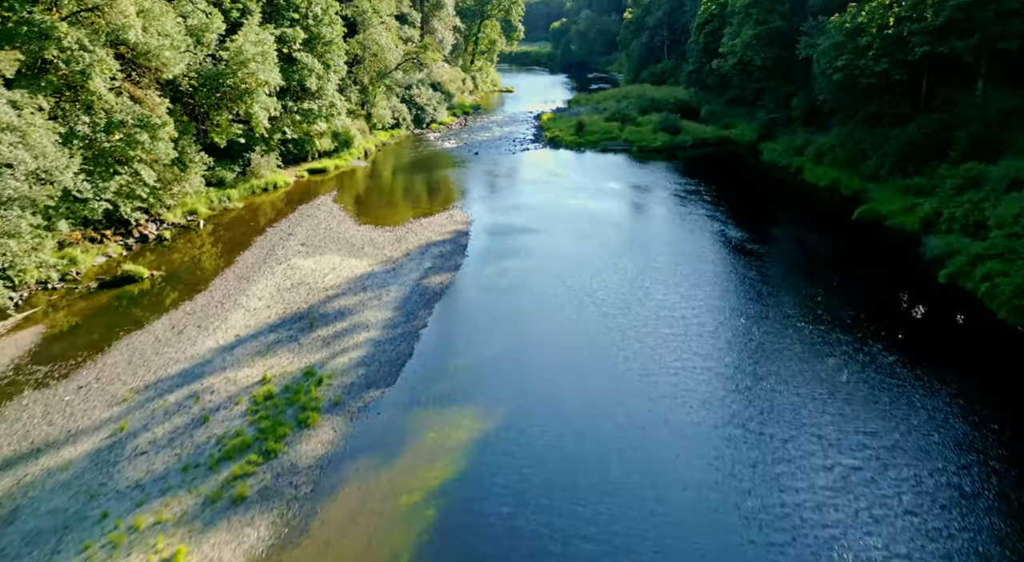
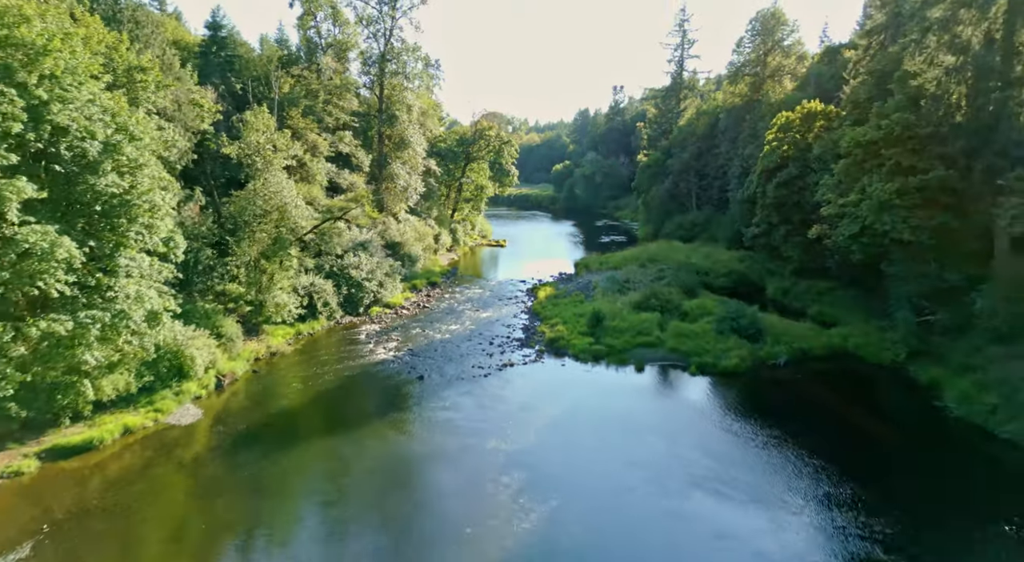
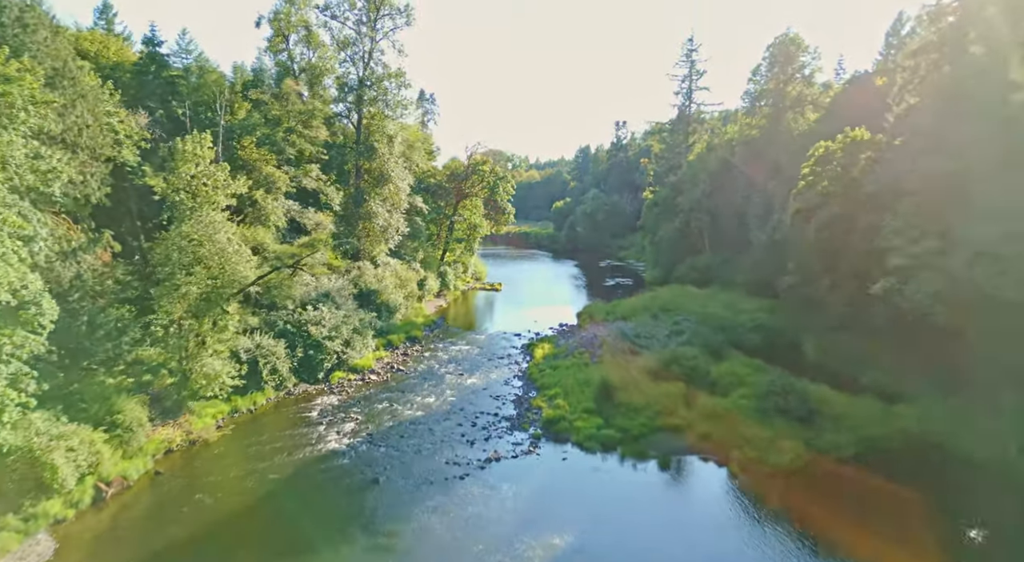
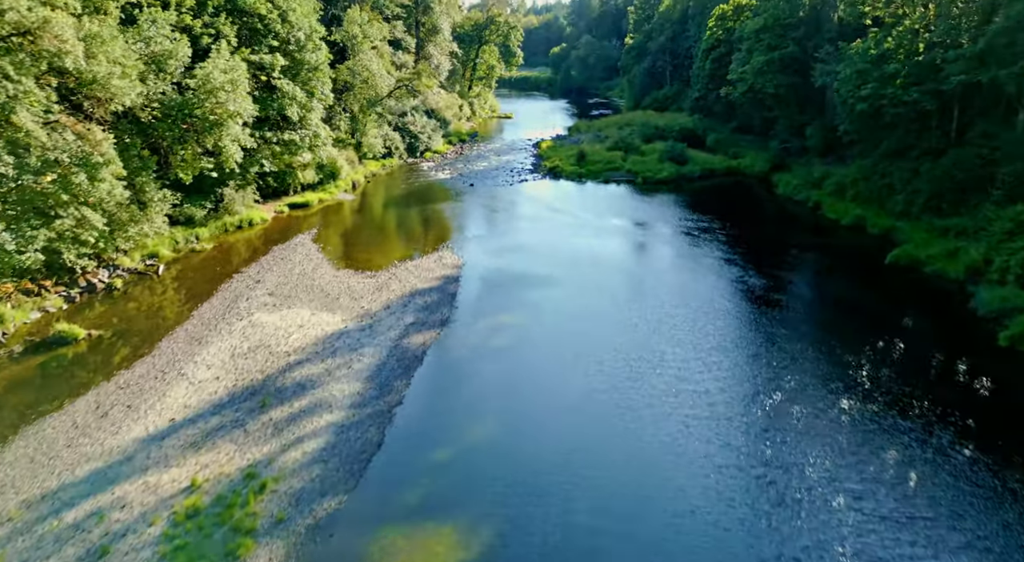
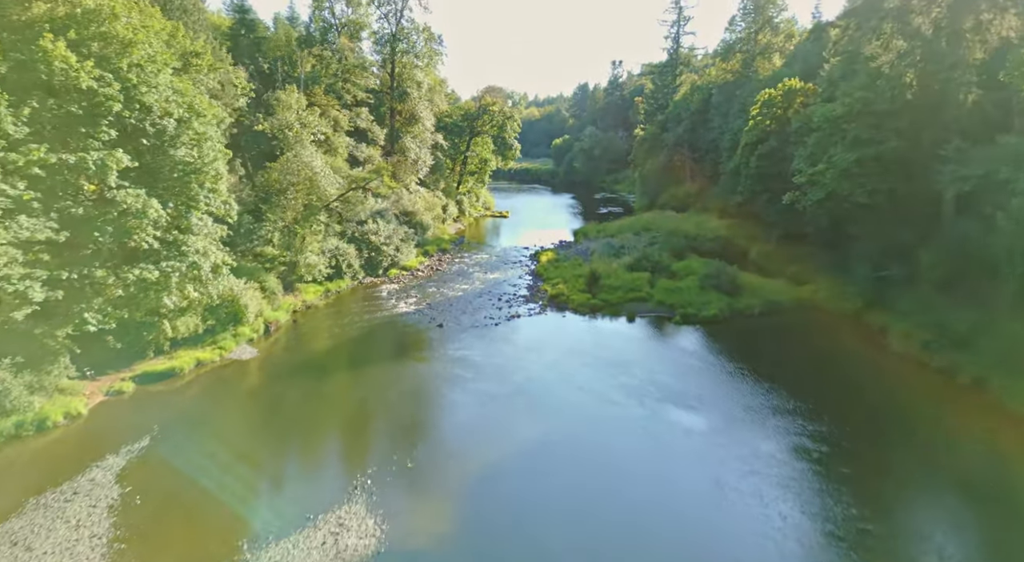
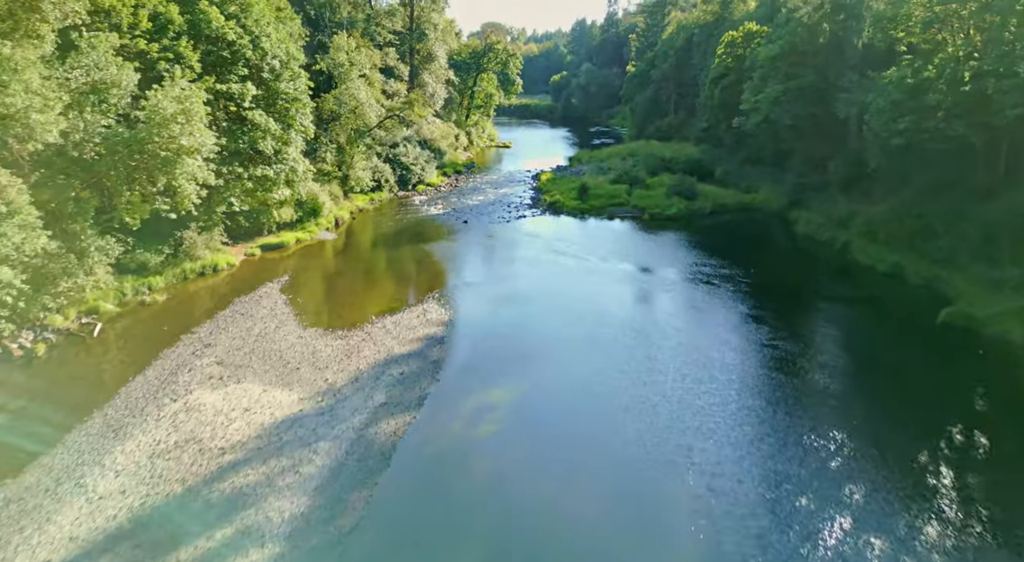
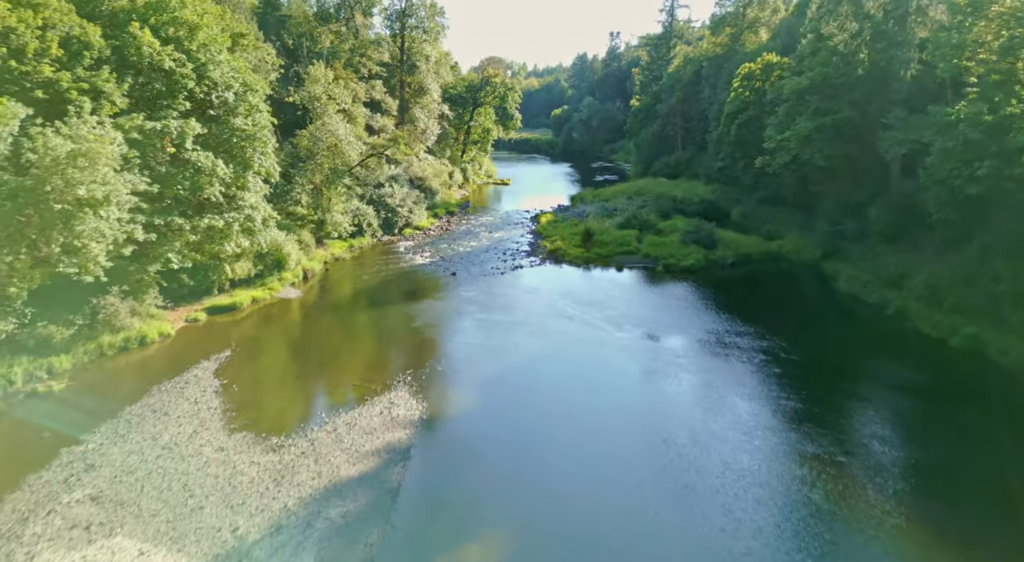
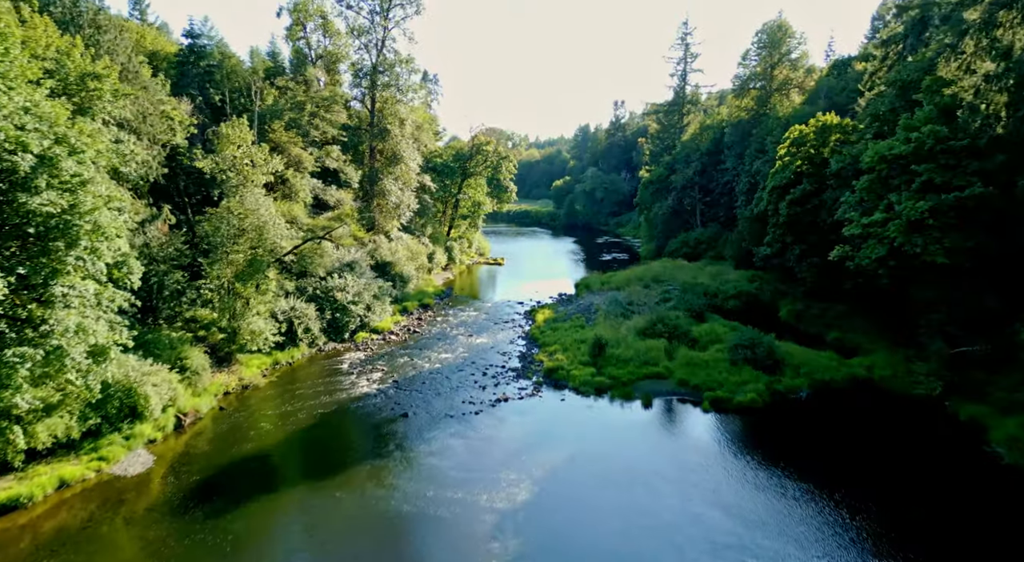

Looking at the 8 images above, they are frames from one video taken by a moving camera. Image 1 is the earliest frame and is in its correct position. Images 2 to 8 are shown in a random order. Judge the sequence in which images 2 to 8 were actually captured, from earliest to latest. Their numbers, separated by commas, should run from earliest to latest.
4, 6, 7, 5, 2, 8, 3
